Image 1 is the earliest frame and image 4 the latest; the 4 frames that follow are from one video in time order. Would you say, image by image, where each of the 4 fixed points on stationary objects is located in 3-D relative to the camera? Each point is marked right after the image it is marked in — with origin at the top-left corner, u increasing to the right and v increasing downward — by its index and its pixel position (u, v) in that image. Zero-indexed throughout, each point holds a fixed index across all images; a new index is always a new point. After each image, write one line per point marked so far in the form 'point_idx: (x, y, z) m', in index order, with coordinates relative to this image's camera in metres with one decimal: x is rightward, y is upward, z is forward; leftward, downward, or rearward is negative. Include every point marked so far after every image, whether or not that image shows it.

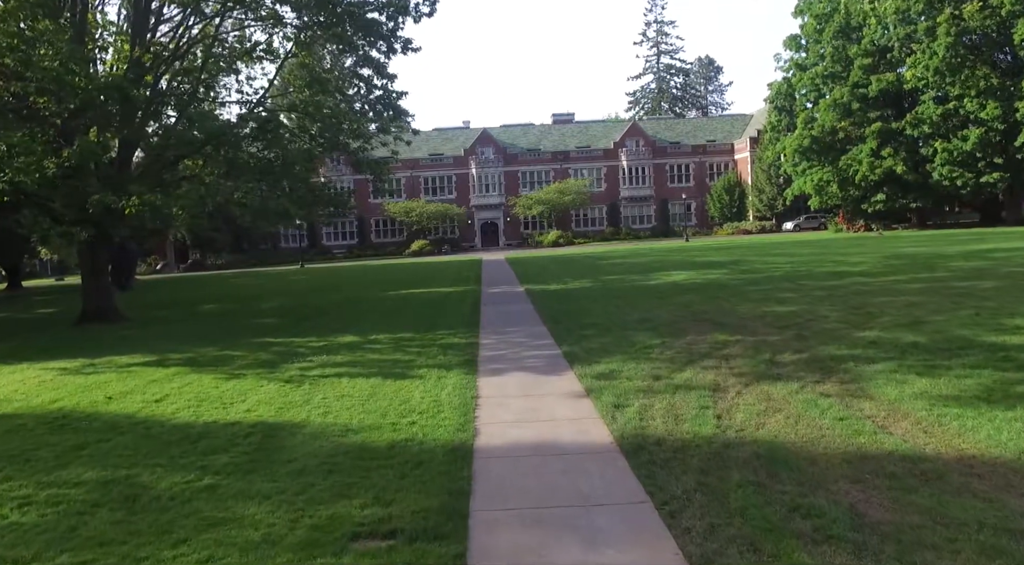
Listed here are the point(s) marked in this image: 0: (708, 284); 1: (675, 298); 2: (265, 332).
0: (+4.9, -0.1, +19.1) m
1: (+3.5, -0.4, +16.7) m
2: (-4.9, -1.0, +15.6) m
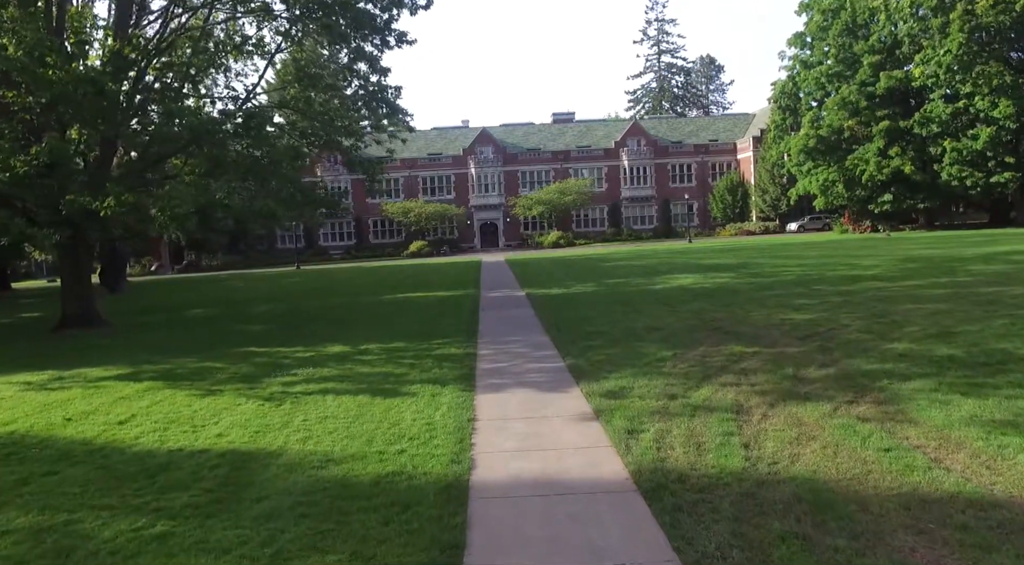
0: (+4.9, -0.2, +18.3) m
1: (+3.5, -0.5, +15.9) m
2: (-4.9, -1.1, +14.7) m
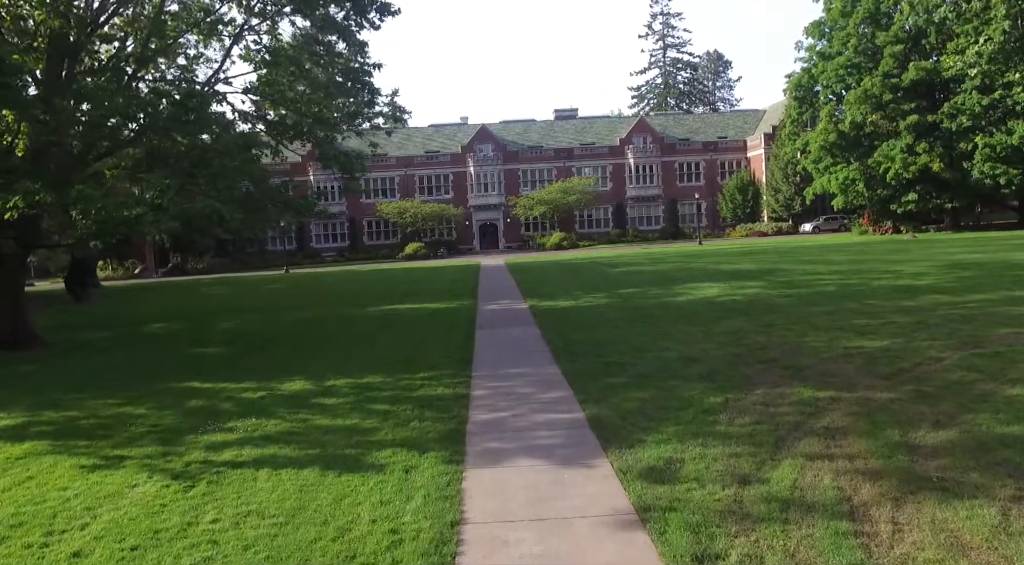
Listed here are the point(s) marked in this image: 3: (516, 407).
0: (+4.9, -0.4, +15.8) m
1: (+3.6, -0.7, +13.5) m
2: (-4.9, -1.4, +12.3) m
3: (0.0, -1.4, +8.7) m
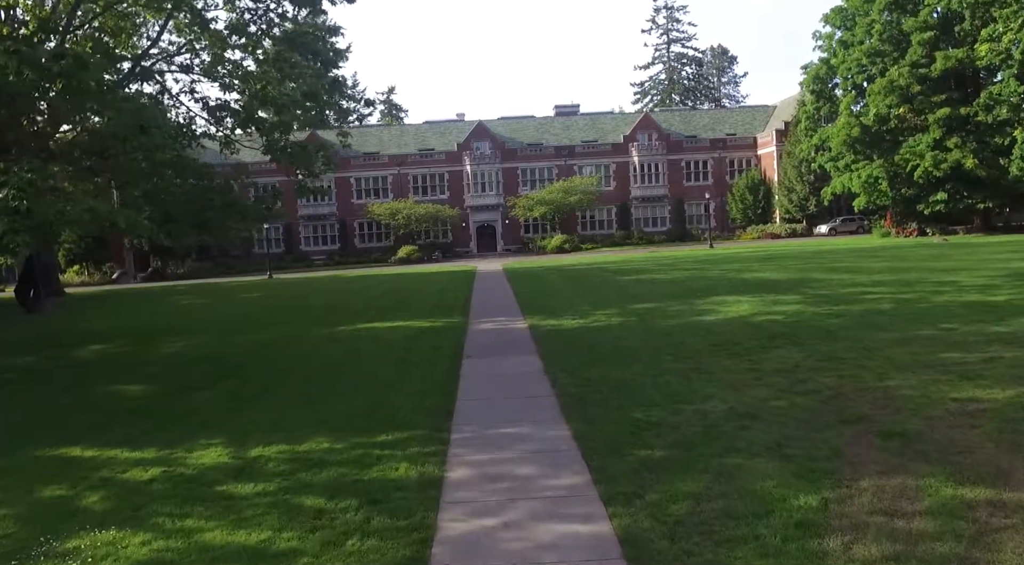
0: (+4.8, -0.7, +13.1) m
1: (+3.5, -1.0, +10.7) m
2: (-4.9, -1.7, +9.5) m
3: (0.0, -1.7, +5.9) m
